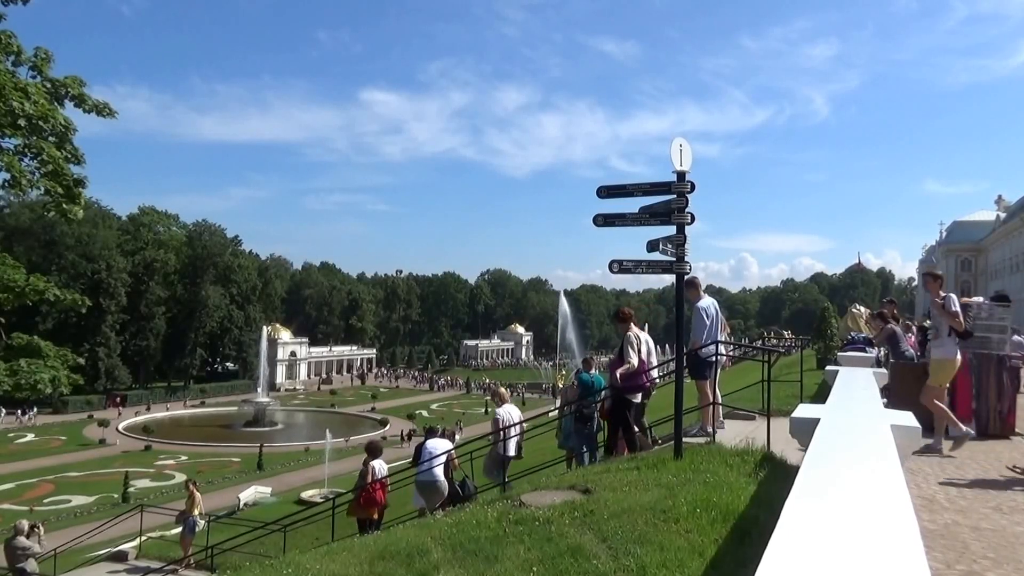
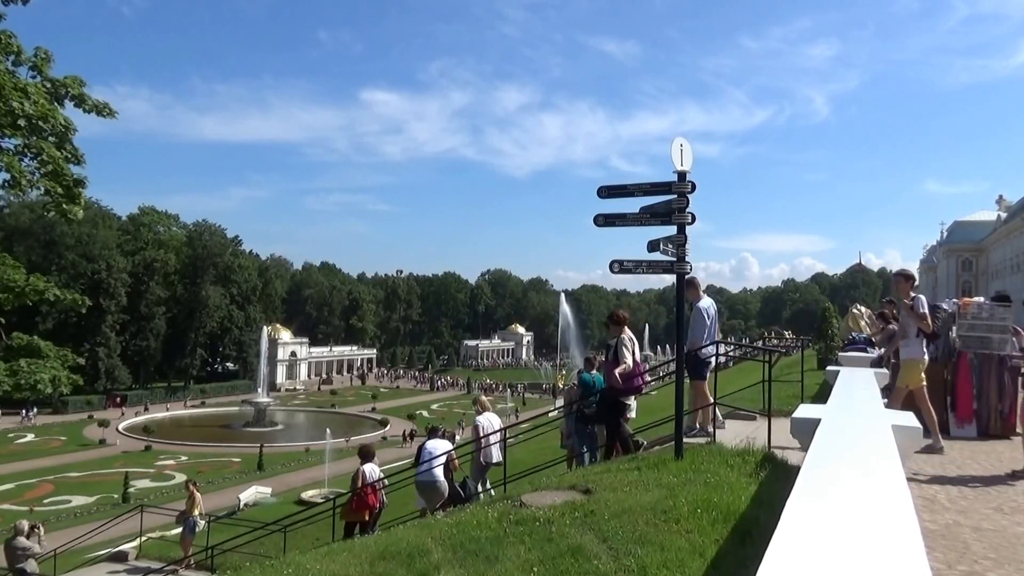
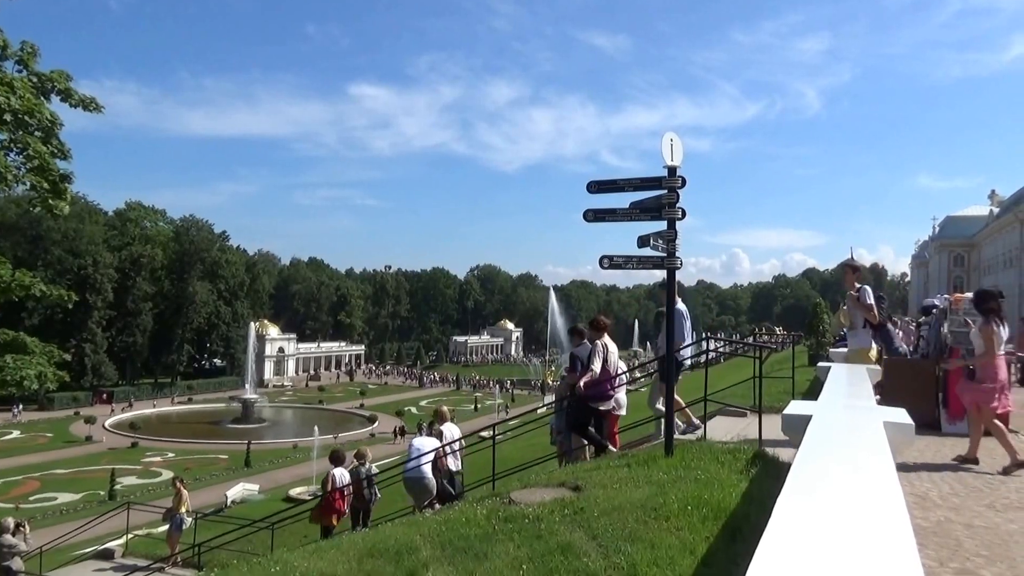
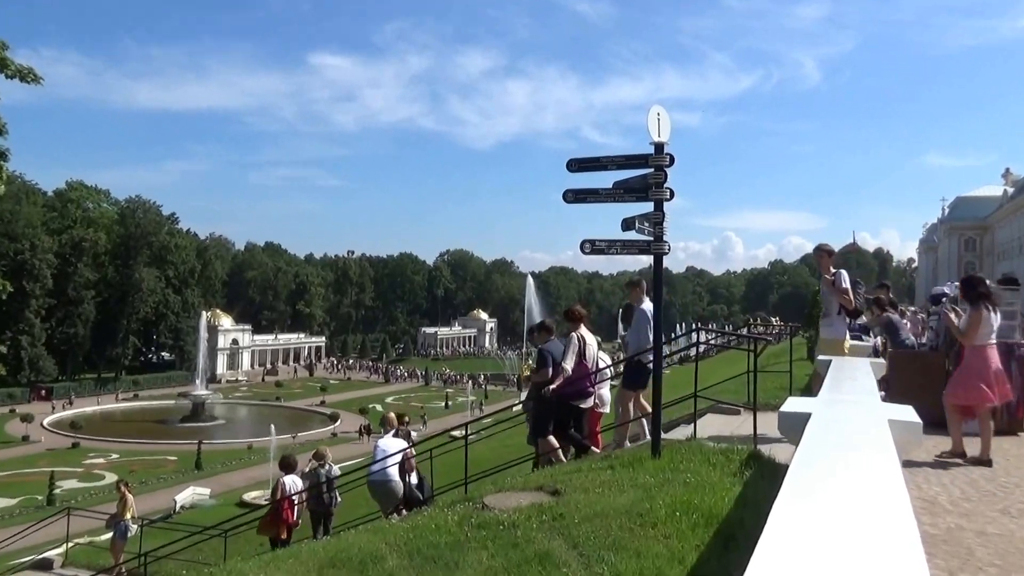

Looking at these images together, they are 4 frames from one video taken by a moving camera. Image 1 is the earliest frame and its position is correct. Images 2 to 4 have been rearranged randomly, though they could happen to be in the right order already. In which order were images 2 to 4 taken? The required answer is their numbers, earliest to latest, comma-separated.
2, 3, 4
